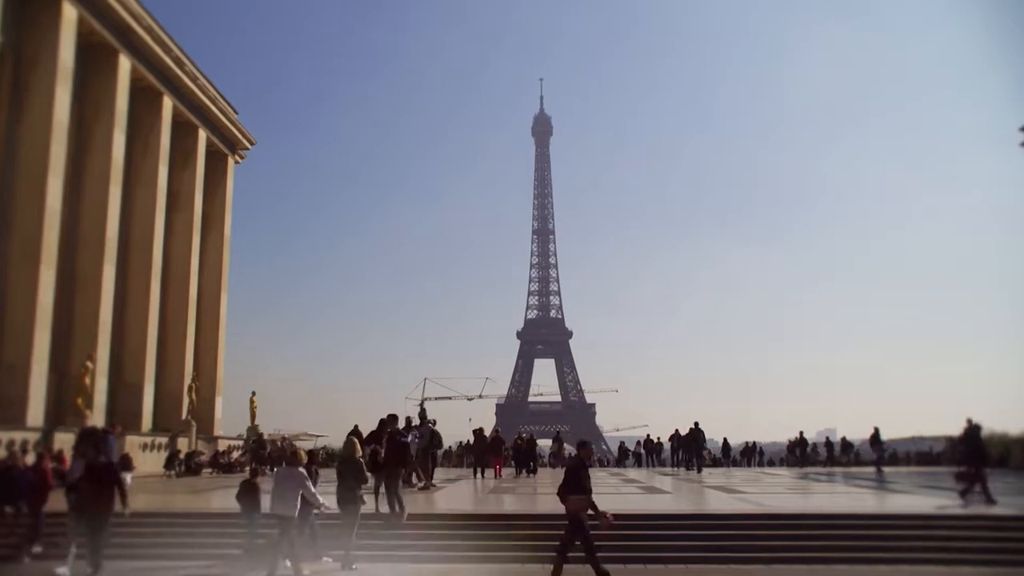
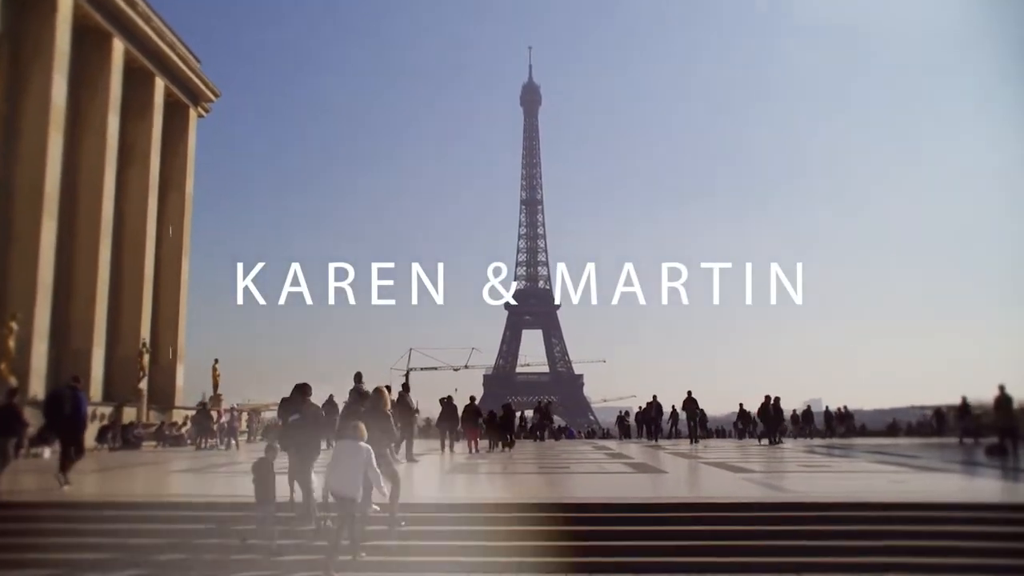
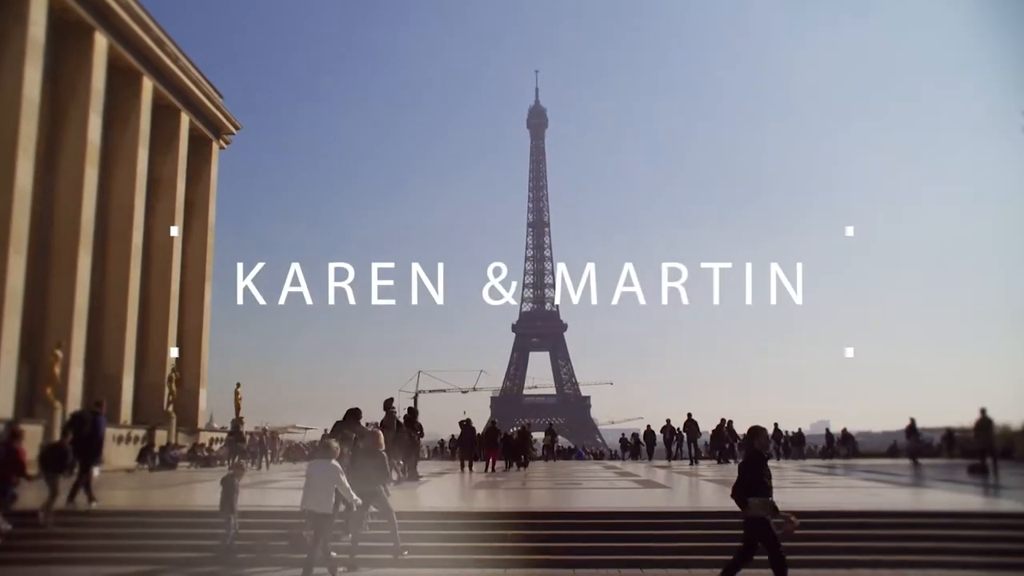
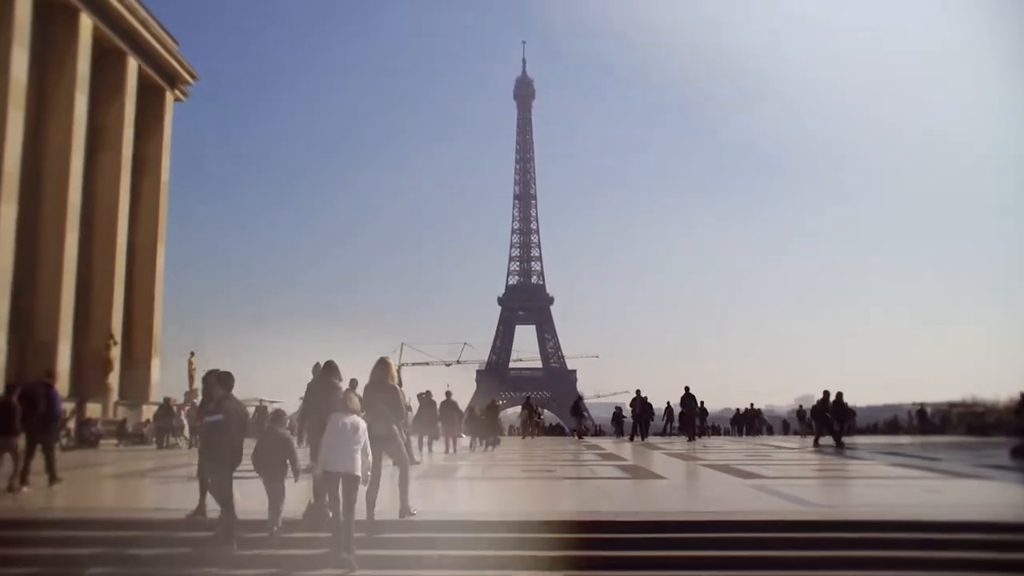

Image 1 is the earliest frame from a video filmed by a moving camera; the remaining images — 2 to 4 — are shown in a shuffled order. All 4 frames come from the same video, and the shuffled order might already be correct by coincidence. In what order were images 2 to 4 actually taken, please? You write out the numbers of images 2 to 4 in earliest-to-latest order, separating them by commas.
3, 2, 4
